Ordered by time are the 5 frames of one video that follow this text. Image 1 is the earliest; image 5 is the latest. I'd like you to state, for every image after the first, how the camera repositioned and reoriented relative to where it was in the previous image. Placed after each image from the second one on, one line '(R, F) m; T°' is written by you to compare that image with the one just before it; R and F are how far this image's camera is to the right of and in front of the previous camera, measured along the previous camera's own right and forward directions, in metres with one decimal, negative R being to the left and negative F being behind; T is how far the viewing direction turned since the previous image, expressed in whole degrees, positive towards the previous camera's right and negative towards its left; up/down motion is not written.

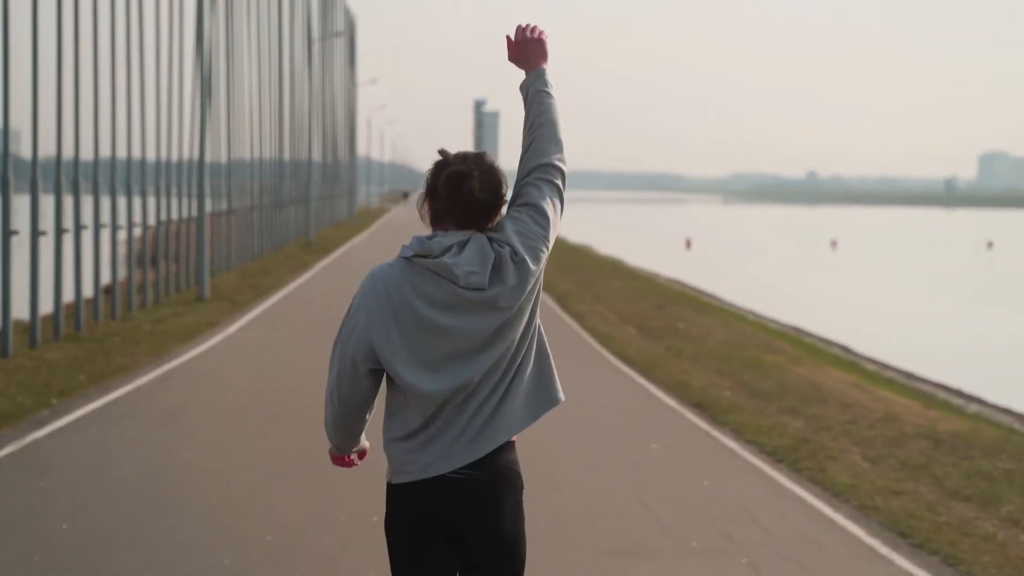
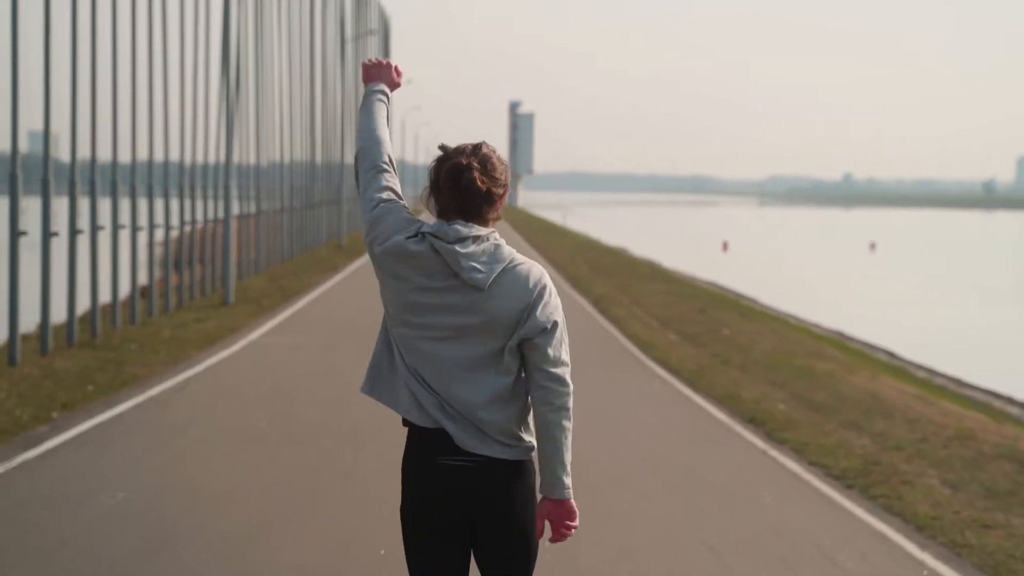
(0.0, +0.9) m; -2°
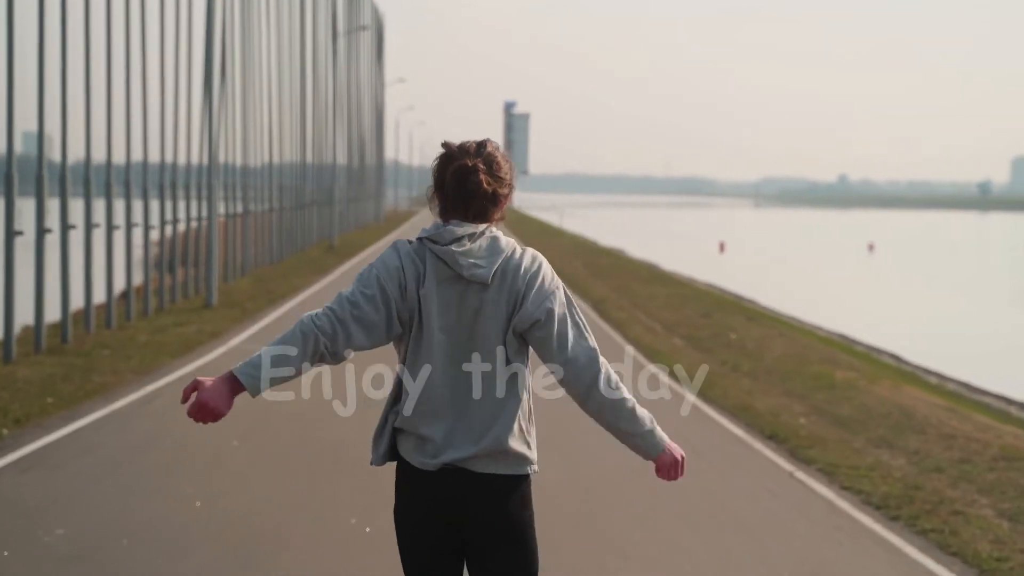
(0.0, +1.0) m; 0°
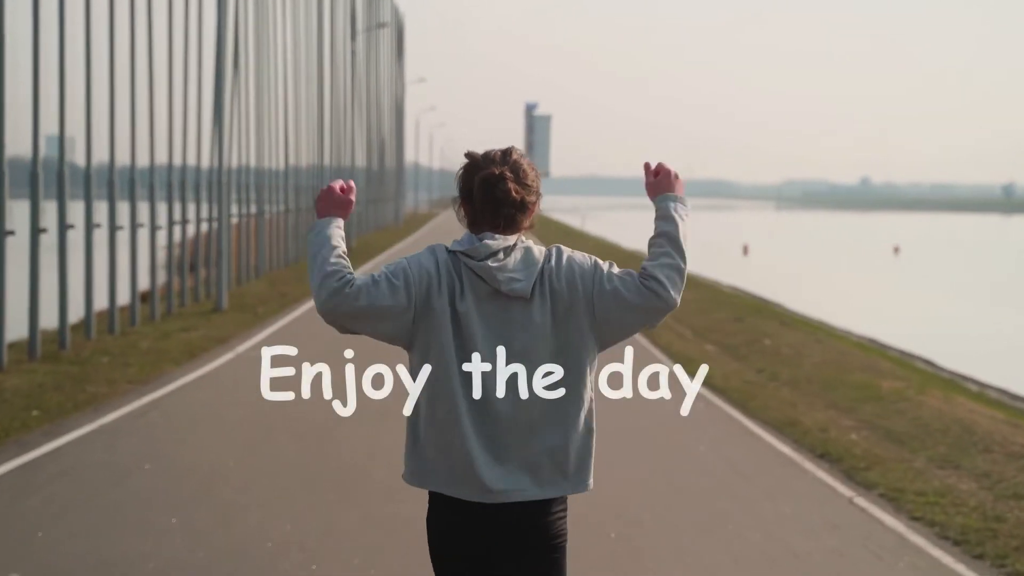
(0.0, +1.0) m; -1°
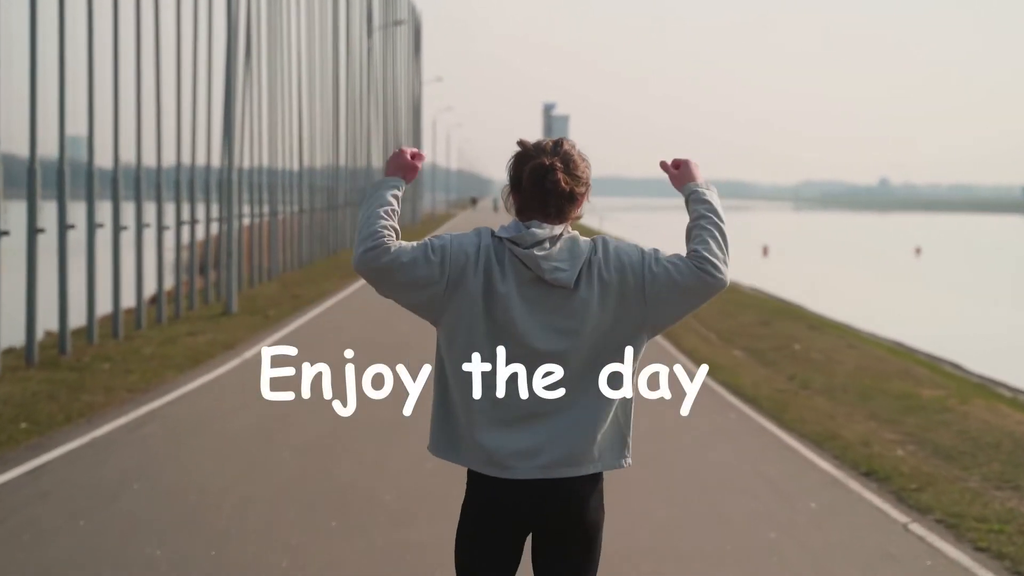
(0.0, +0.7) m; -1°
